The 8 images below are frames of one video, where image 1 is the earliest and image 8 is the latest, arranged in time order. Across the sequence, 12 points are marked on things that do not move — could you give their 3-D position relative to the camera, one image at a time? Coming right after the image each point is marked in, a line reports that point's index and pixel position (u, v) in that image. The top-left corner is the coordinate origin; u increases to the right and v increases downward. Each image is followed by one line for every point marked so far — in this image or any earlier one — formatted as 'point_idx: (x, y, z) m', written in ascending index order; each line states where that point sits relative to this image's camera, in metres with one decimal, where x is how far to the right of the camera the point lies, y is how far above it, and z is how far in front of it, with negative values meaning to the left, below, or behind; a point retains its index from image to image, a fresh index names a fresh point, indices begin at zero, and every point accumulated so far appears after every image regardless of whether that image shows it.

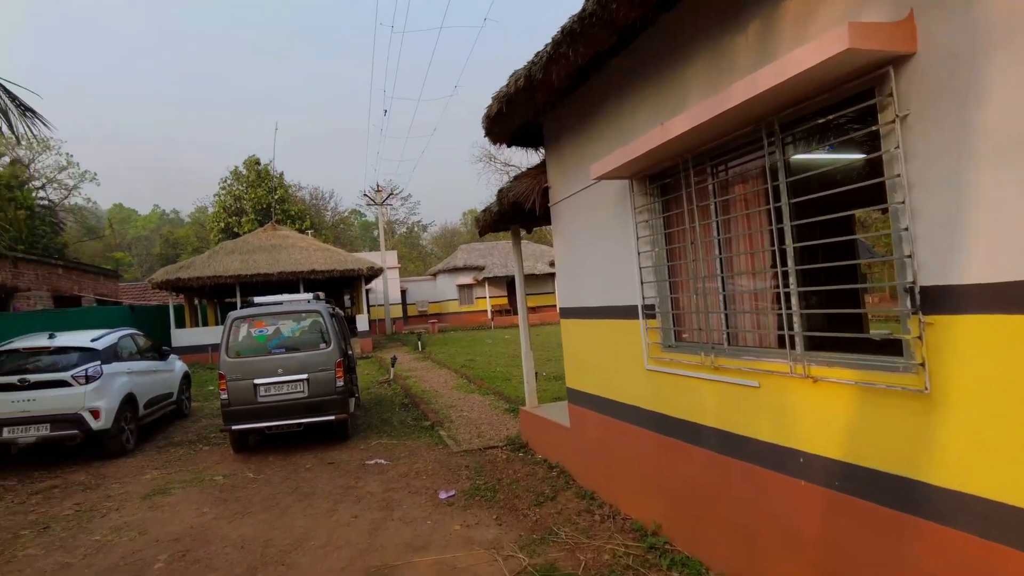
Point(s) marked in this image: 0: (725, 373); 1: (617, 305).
0: (+1.3, -0.5, +3.5) m
1: (+0.9, -0.1, +4.6) m
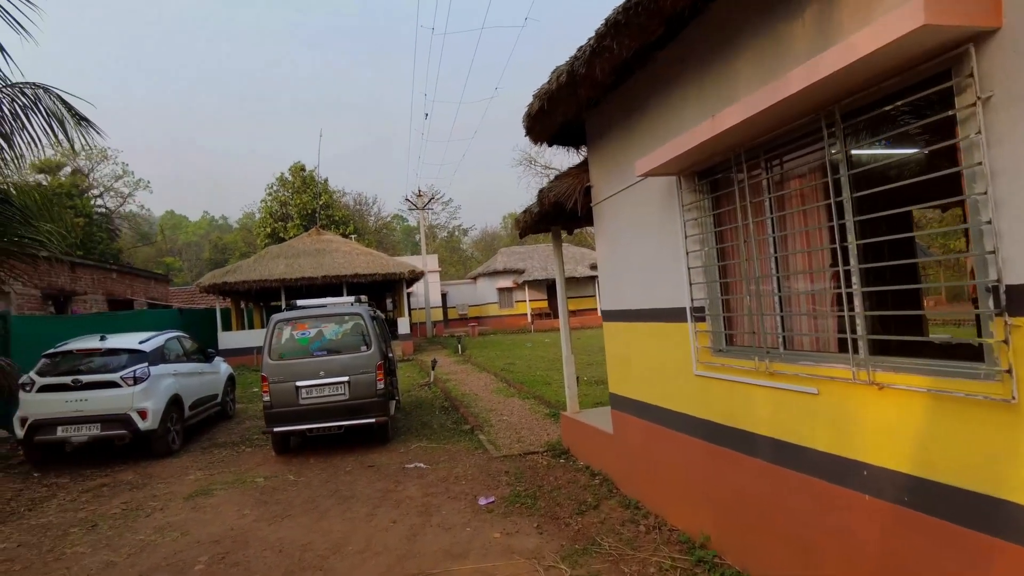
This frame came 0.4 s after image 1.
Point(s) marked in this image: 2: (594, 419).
0: (+1.5, -0.5, +3.3) m
1: (+1.2, -0.1, +4.4) m
2: (+0.9, -1.4, +6.1) m
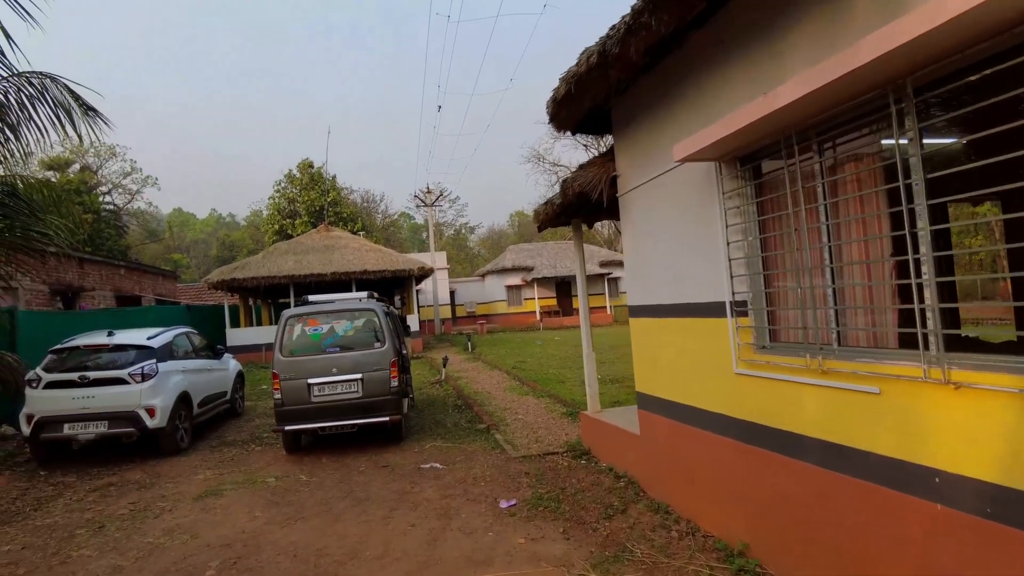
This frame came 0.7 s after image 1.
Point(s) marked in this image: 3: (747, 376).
0: (+1.7, -0.5, +3.1) m
1: (+1.4, -0.1, +4.2) m
2: (+1.1, -1.4, +5.9) m
3: (+1.5, -0.6, +3.7) m
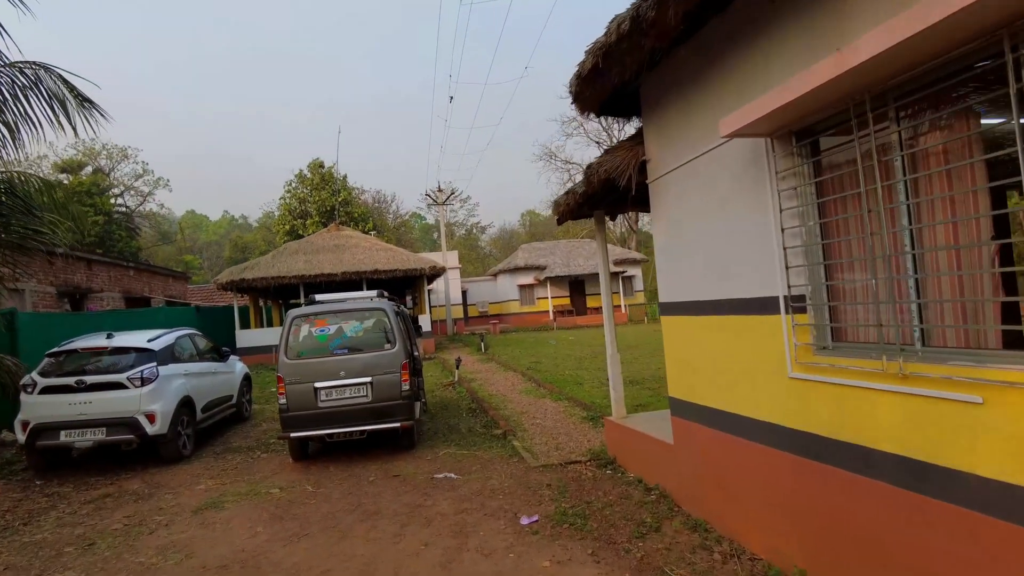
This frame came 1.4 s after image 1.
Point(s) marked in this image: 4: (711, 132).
0: (+1.8, -0.4, +2.6) m
1: (+1.5, -0.1, +3.7) m
2: (+1.3, -1.3, +5.4) m
3: (+1.7, -0.5, +3.2) m
4: (+1.4, +1.1, +3.9) m
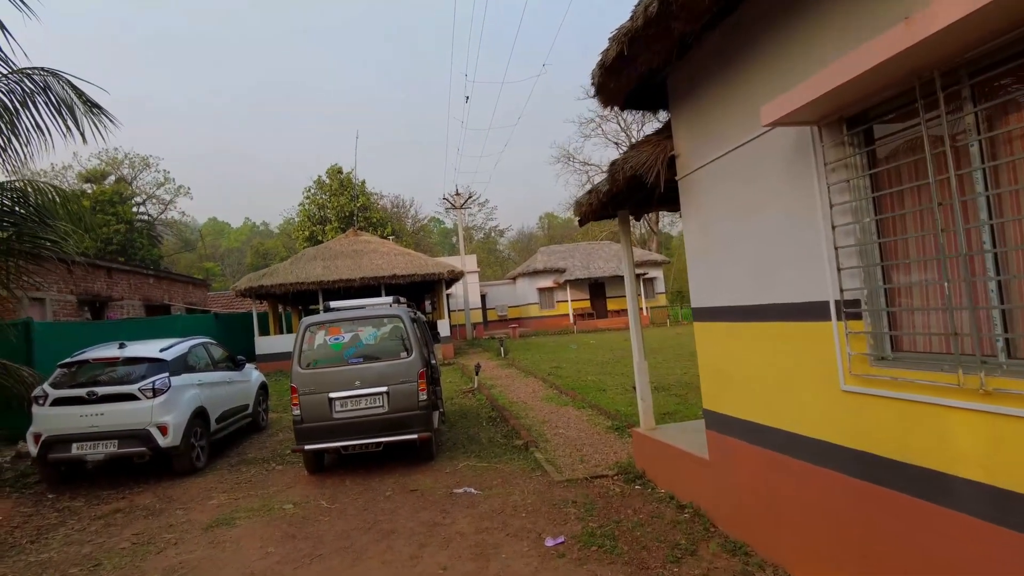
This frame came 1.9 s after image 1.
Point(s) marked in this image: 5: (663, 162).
0: (+1.9, -0.5, +2.3) m
1: (+1.6, -0.1, +3.4) m
2: (+1.5, -1.3, +5.1) m
3: (+1.8, -0.5, +2.9) m
4: (+1.5, +1.1, +3.6) m
5: (+1.1, +0.9, +4.3) m
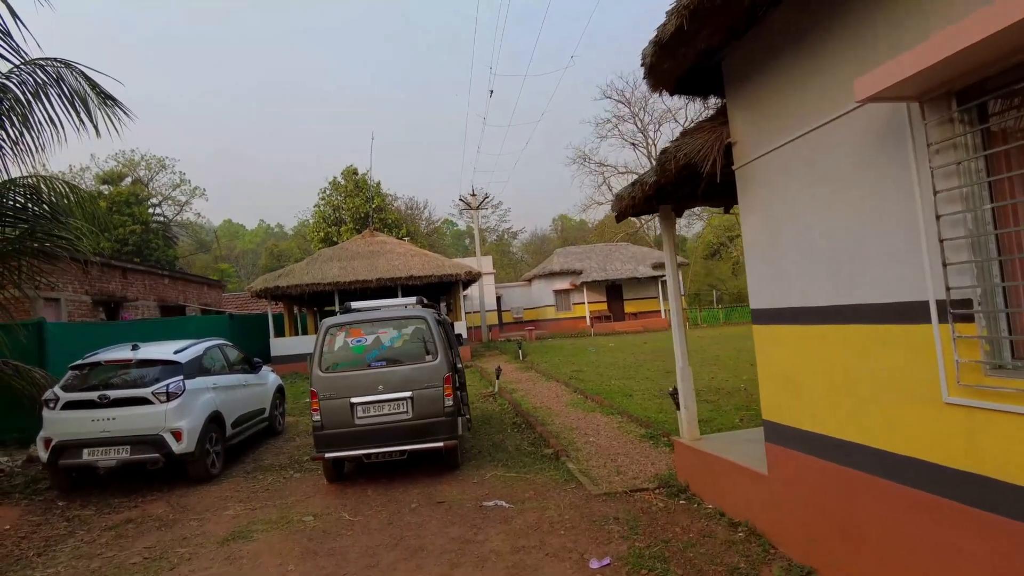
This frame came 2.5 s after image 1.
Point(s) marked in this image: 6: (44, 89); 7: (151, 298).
0: (+2.2, -0.4, +1.9) m
1: (+1.9, -0.1, +3.0) m
2: (+1.8, -1.3, +4.7) m
3: (+2.0, -0.5, +2.5) m
4: (+1.8, +1.1, +3.2) m
5: (+1.4, +0.9, +3.9) m
6: (-4.9, +2.1, +6.0) m
7: (-10.8, -0.3, +17.2) m
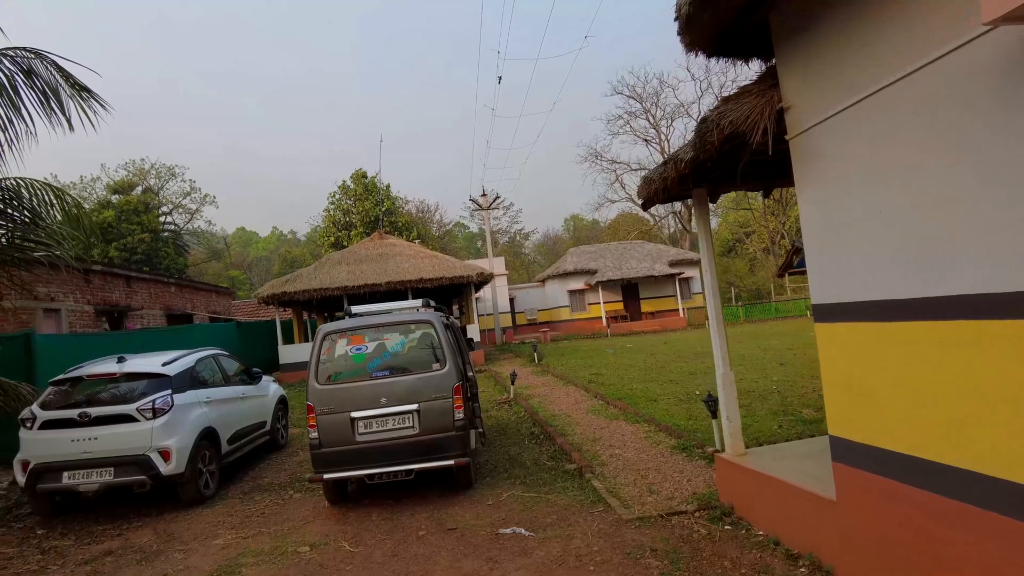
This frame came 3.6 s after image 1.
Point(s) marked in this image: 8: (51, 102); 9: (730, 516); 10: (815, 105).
0: (+2.2, -0.4, +1.2) m
1: (+2.0, 0.0, +2.4) m
2: (+1.9, -1.3, +4.1) m
3: (+2.1, -0.5, +1.9) m
4: (+1.8, +1.1, +2.6) m
5: (+1.5, +1.0, +3.3) m
6: (-4.8, +2.0, +5.5) m
7: (-10.4, -0.6, +16.9) m
8: (-4.4, +1.8, +5.4) m
9: (+1.7, -1.7, +4.4) m
10: (+1.7, +1.1, +3.3) m
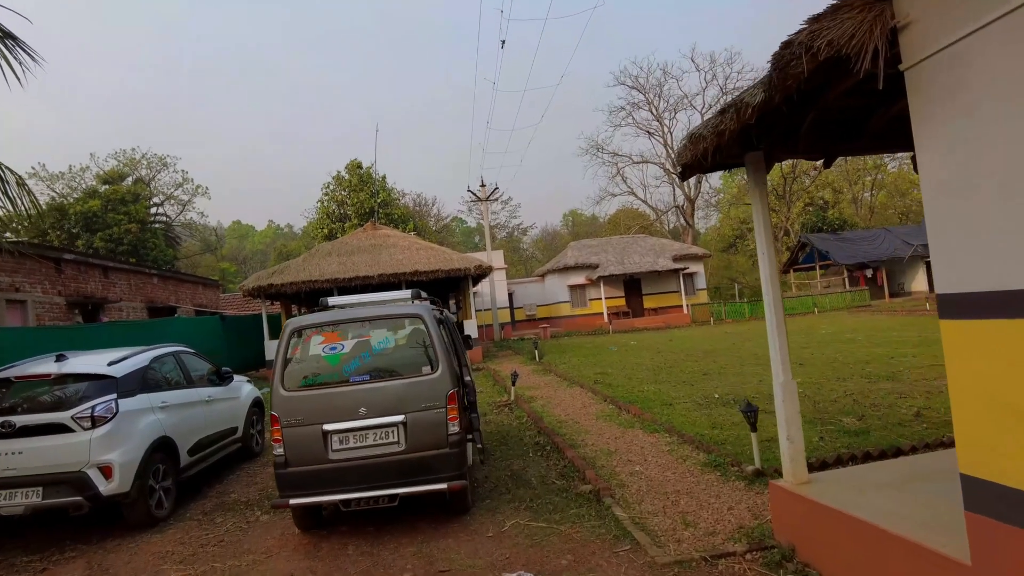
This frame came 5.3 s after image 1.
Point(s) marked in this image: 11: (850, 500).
0: (+2.3, -0.3, +0.4) m
1: (+2.0, +0.1, +1.5) m
2: (+1.9, -1.2, +3.2) m
3: (+2.2, -0.4, +1.0) m
4: (+1.9, +1.2, +1.7) m
5: (+1.6, +1.1, +2.4) m
6: (-4.7, +2.1, +4.6) m
7: (-10.4, -0.3, +15.9) m
8: (-4.3, +1.9, +4.5) m
9: (+1.7, -1.7, +3.5) m
10: (+1.8, +1.1, +2.4) m
11: (+2.0, -1.2, +3.3) m
